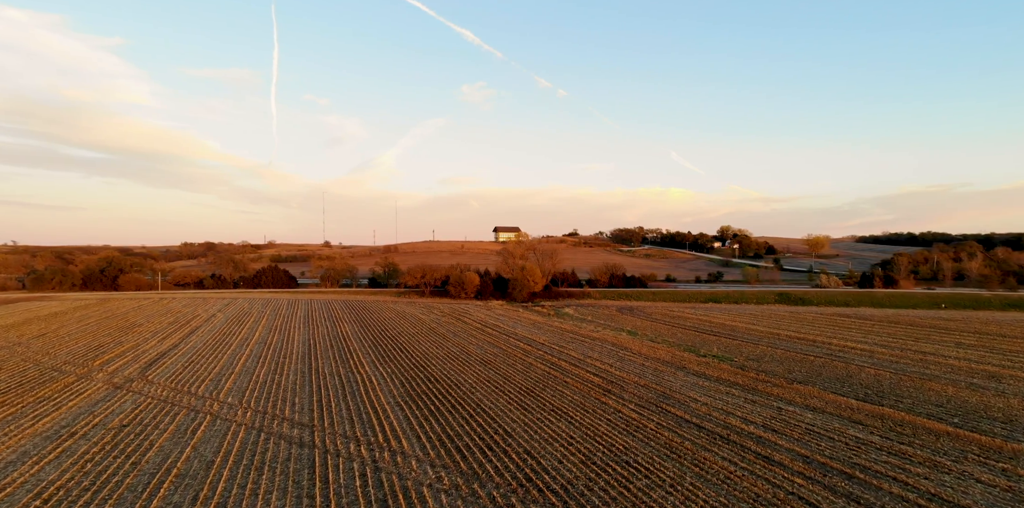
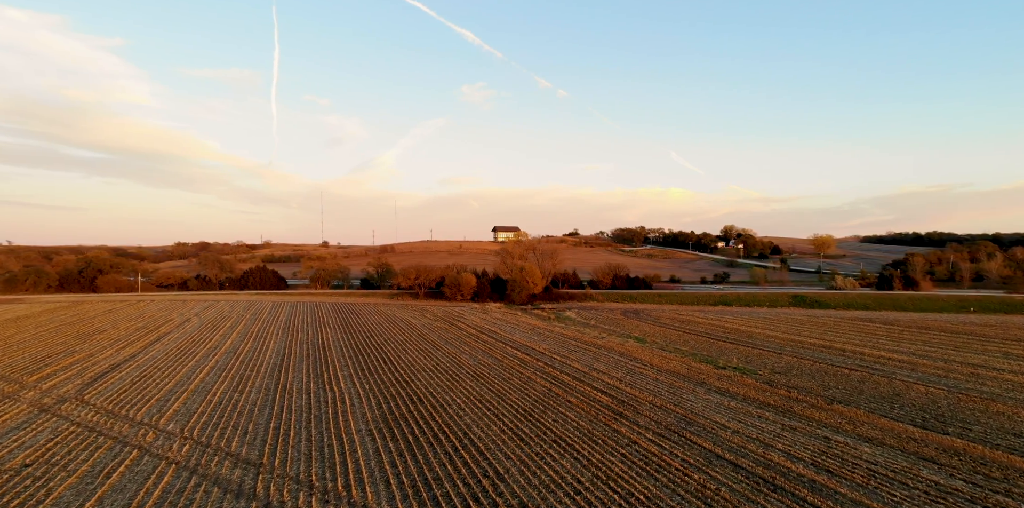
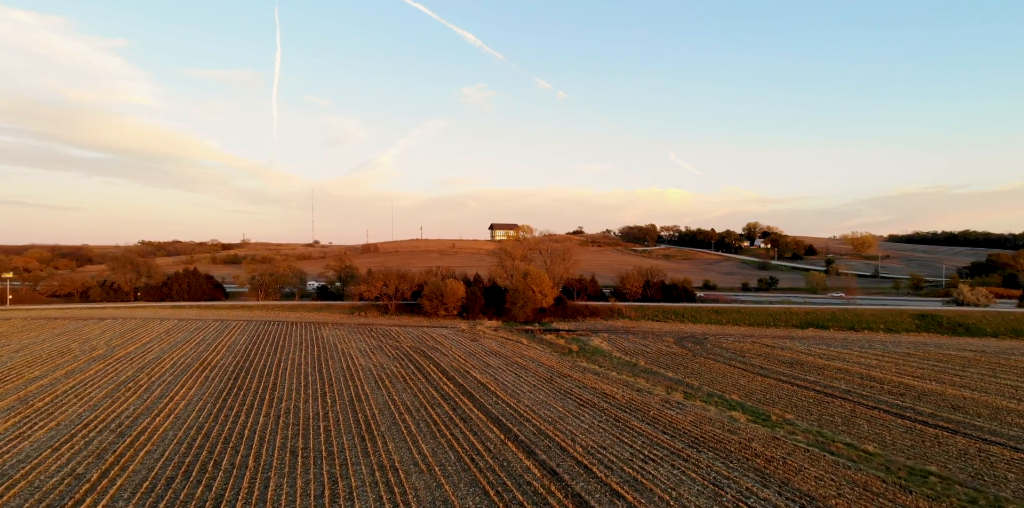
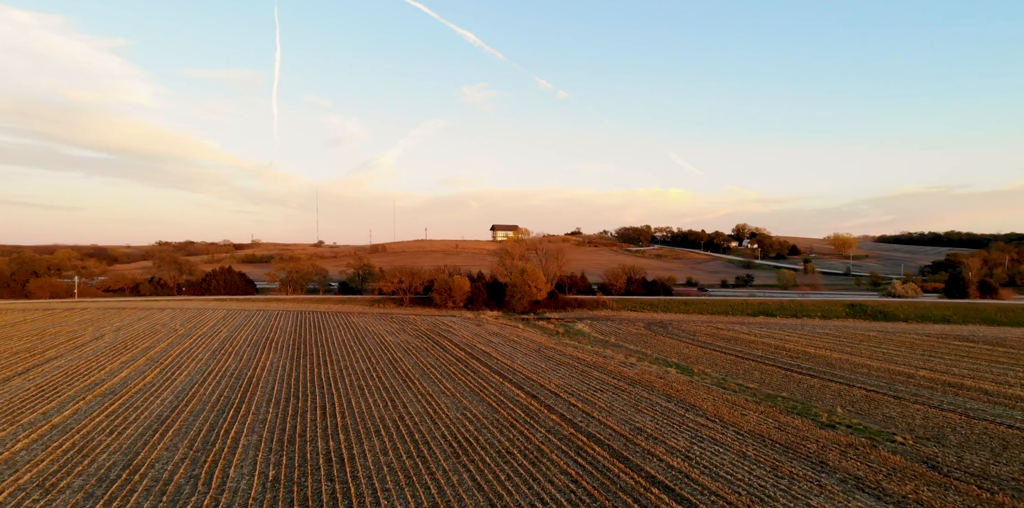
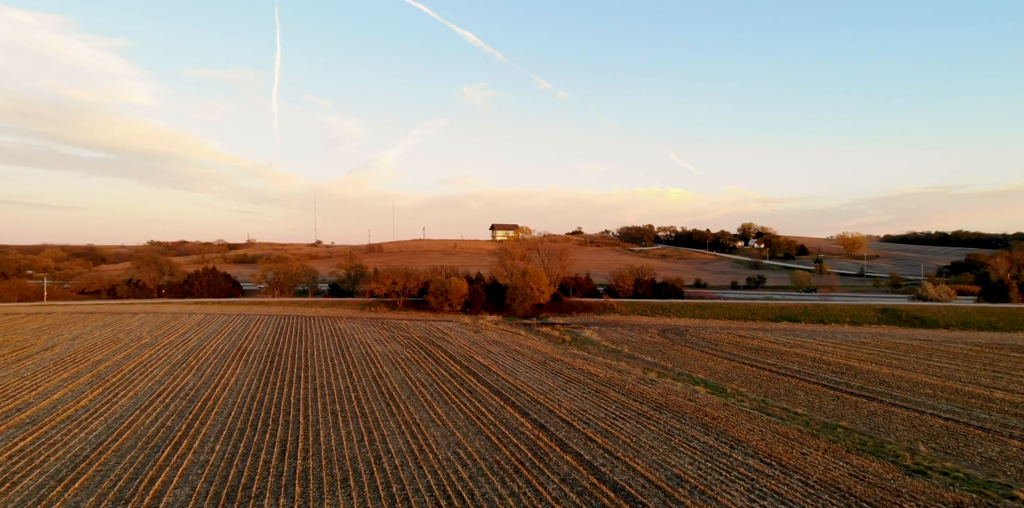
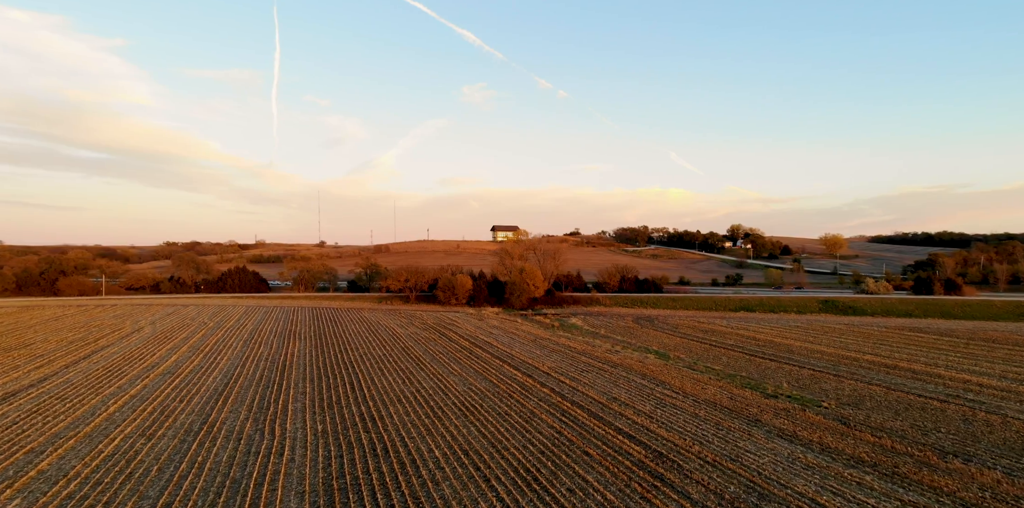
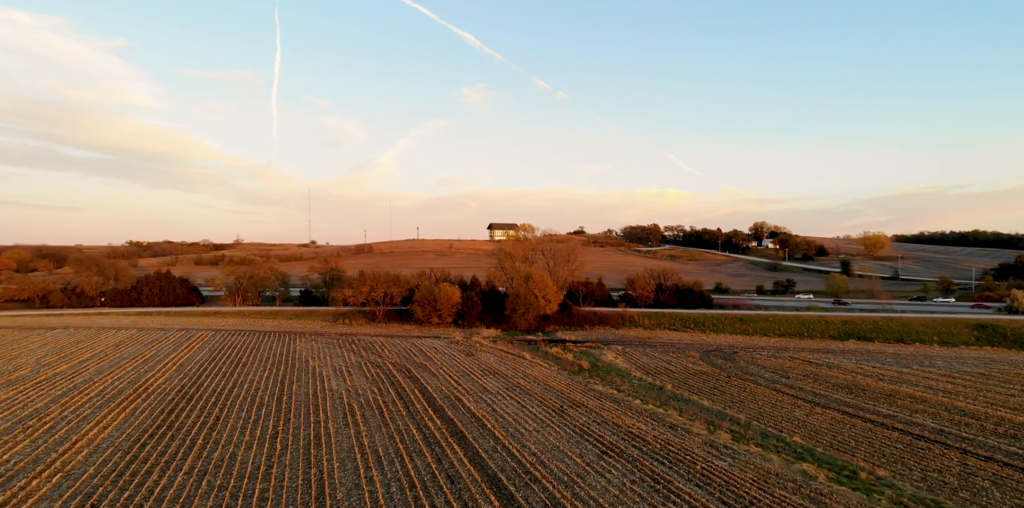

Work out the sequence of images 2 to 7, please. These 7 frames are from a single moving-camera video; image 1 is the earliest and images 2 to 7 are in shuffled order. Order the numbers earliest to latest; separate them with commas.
2, 6, 4, 5, 3, 7
